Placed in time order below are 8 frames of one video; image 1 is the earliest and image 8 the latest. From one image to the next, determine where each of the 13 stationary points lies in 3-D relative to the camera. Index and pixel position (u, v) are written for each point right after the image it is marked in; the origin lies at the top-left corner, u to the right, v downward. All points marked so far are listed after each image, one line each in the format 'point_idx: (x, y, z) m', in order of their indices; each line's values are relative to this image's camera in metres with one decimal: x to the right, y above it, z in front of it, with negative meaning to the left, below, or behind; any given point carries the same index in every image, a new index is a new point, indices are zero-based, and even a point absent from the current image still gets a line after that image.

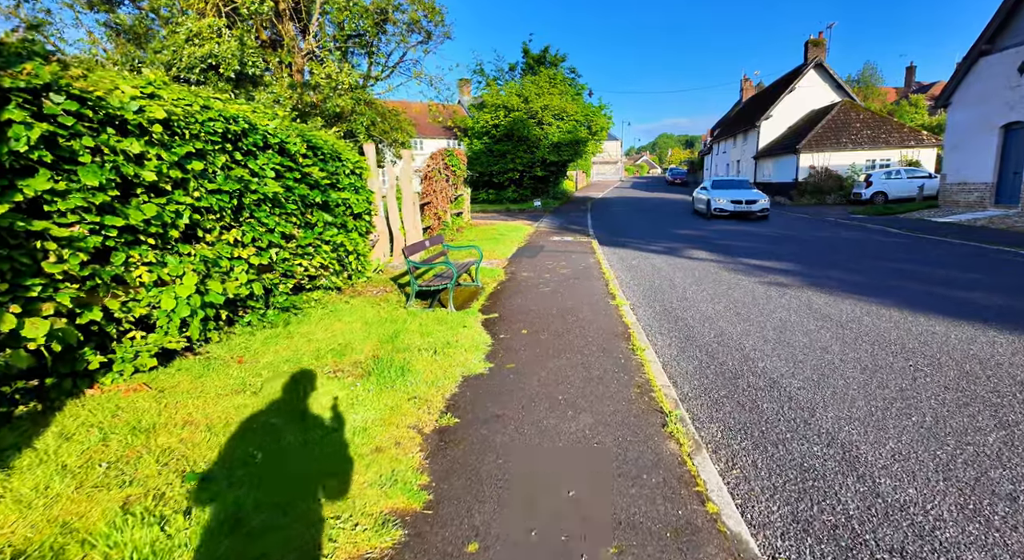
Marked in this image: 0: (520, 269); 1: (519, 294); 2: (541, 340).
0: (+0.1, +0.2, +9.8) m
1: (+0.1, -0.2, +7.7) m
2: (+0.3, -0.6, +5.2) m
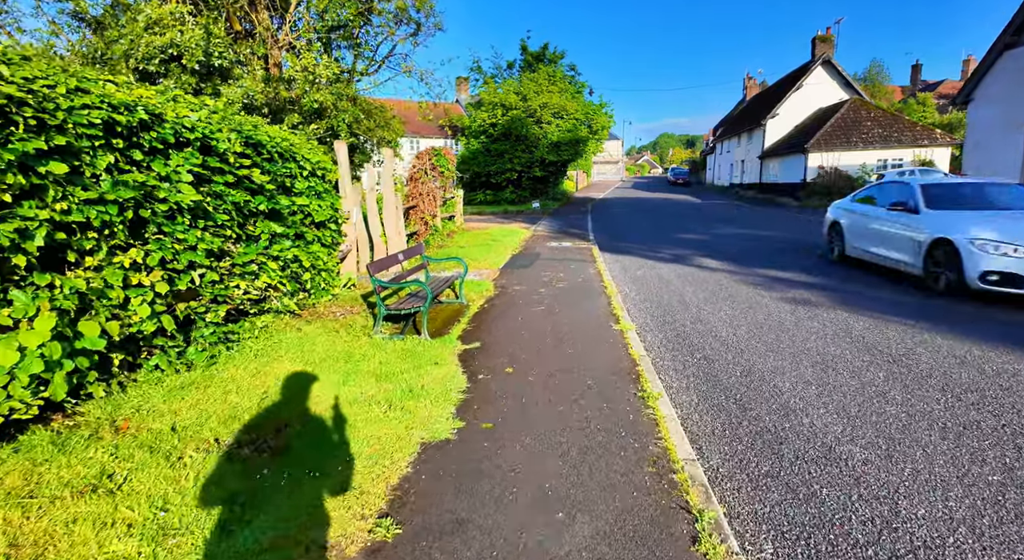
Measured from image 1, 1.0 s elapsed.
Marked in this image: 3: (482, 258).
0: (0.0, 0.0, +8.8) m
1: (0.0, -0.4, +6.7) m
2: (+0.1, -0.8, +4.2) m
3: (-0.6, +0.5, +11.2) m
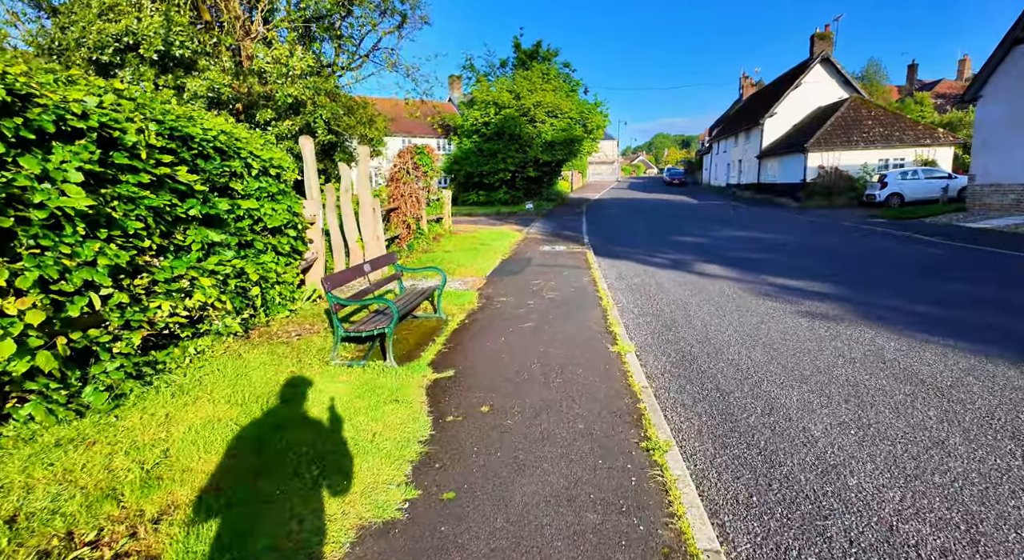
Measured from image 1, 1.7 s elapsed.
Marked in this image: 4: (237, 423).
0: (-0.2, -0.2, +8.1) m
1: (-0.2, -0.6, +5.9) m
2: (0.0, -0.9, +3.5) m
3: (-0.8, +0.3, +10.5) m
4: (-1.6, -0.9, +3.2) m
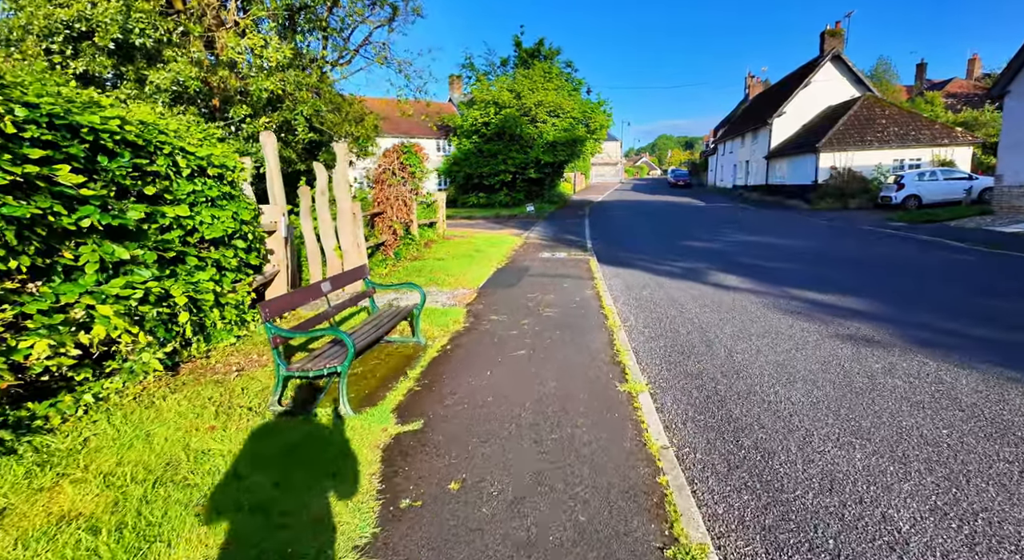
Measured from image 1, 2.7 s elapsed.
0: (-0.3, -0.4, +7.1) m
1: (-0.3, -0.7, +5.0) m
2: (-0.1, -1.1, +2.6) m
3: (-0.9, +0.1, +9.6) m
4: (-1.8, -1.0, +2.3) m
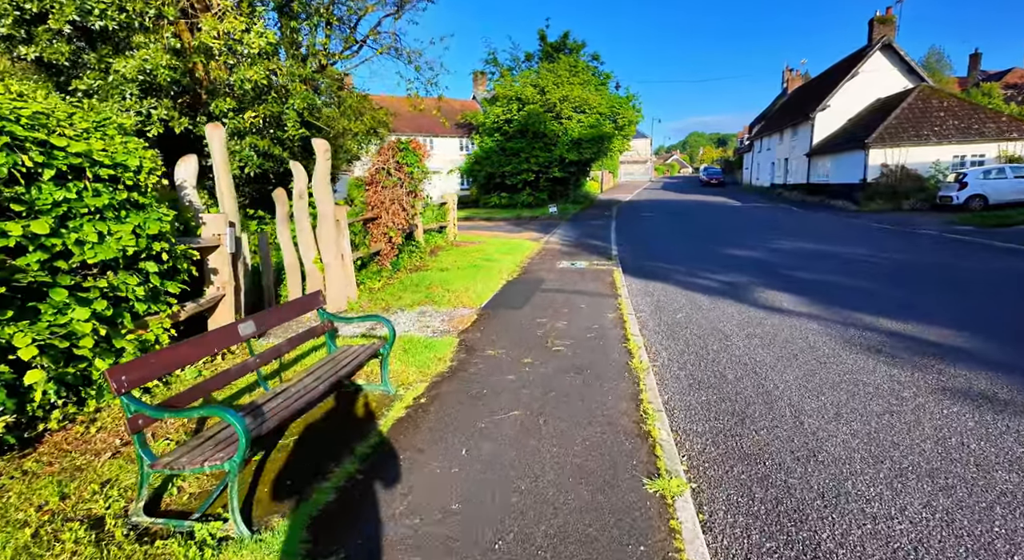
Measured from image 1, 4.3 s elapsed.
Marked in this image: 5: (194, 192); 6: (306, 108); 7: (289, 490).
0: (-0.3, -0.6, +5.9) m
1: (-0.4, -1.0, +3.7) m
2: (-0.3, -1.4, +1.3) m
3: (-0.8, -0.1, +8.3) m
4: (-2.0, -1.3, +1.1) m
5: (-3.1, +0.9, +5.2) m
6: (-4.0, +3.3, +10.3) m
7: (-1.2, -1.1, +3.0) m
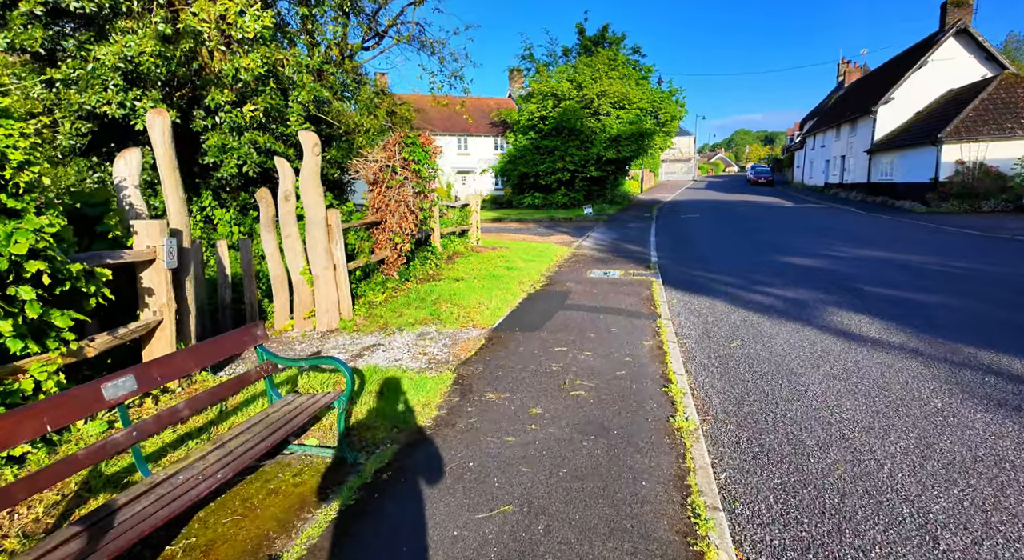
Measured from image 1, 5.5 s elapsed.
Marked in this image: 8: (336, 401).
0: (-0.2, -0.8, +4.7) m
1: (-0.5, -1.2, +2.6) m
2: (-0.6, -1.6, +0.2) m
3: (-0.5, -0.3, +7.2) m
4: (-2.2, -1.5, +0.1) m
5: (-3.0, +0.7, +4.3) m
6: (-3.5, +3.2, +9.4) m
7: (-1.3, -1.3, +2.0) m
8: (-1.1, -0.8, +3.4) m
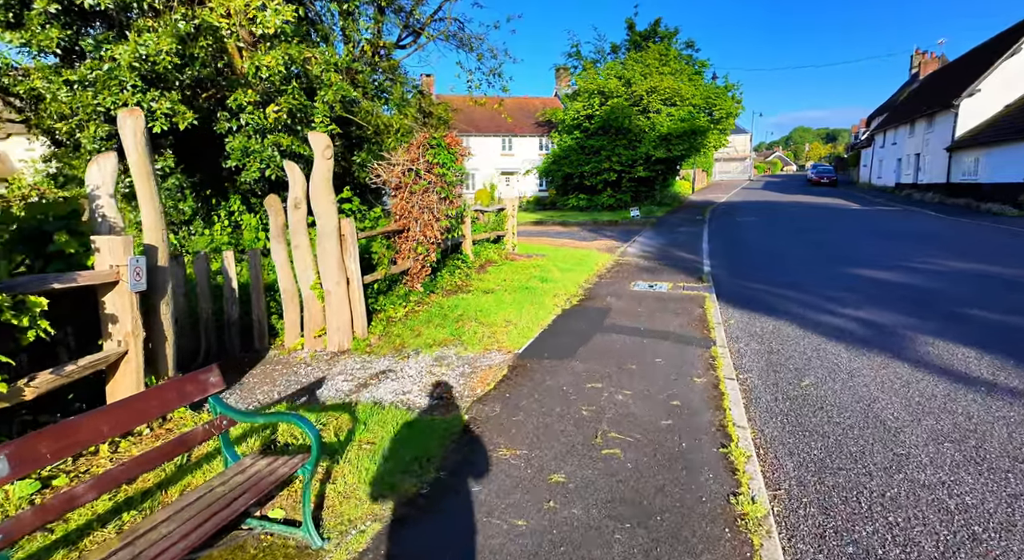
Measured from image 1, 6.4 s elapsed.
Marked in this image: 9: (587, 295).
0: (0.0, -1.0, +4.0) m
1: (-0.5, -1.4, +1.9) m
2: (-0.8, -1.8, -0.5) m
3: (-0.1, -0.5, +6.5) m
4: (-2.5, -1.6, -0.5) m
5: (-2.9, +0.6, +3.8) m
6: (-2.9, +3.0, +9.0) m
7: (-1.4, -1.5, +1.3) m
8: (-1.0, -0.9, +2.8) m
9: (+1.1, -0.2, +8.0) m
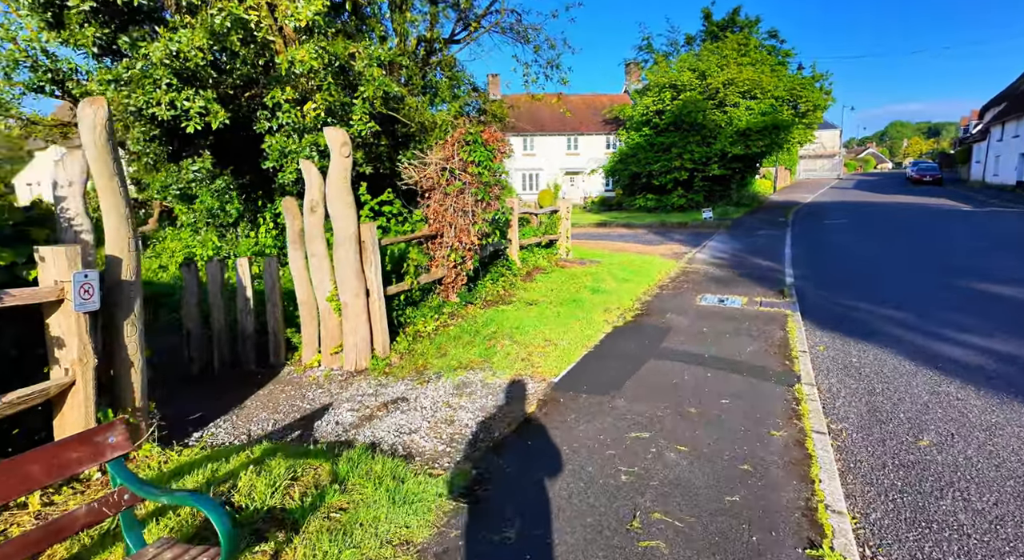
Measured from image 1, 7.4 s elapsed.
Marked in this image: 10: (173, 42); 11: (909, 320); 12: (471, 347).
0: (+0.1, -1.1, +3.2) m
1: (-0.6, -1.5, +1.2) m
2: (-1.3, -1.9, -1.2) m
3: (+0.3, -0.7, +5.6) m
4: (-2.9, -1.7, -0.9) m
5: (-2.8, +0.5, +3.4) m
6: (-2.1, +2.9, +8.4) m
7: (-1.6, -1.6, +0.7) m
8: (-1.1, -1.1, +2.1) m
9: (+1.7, -0.4, +7.0) m
10: (-4.1, +2.9, +6.4) m
11: (+5.1, -0.5, +6.8) m
12: (-0.4, -0.7, +5.6) m
